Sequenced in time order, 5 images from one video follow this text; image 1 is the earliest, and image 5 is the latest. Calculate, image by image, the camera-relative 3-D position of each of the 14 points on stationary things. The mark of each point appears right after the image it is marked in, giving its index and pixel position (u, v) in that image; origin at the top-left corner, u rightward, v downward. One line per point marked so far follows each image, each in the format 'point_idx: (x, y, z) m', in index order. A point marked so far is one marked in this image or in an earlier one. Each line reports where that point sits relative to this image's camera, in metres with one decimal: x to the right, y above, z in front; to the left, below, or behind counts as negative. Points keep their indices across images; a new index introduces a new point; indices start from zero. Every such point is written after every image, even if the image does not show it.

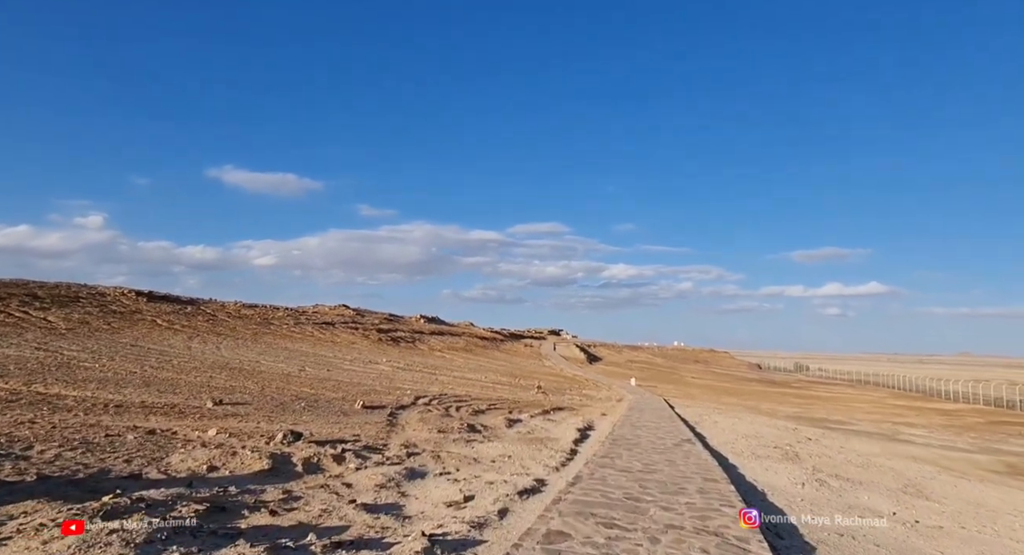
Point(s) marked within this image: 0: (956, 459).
0: (+13.8, -5.7, +18.3) m
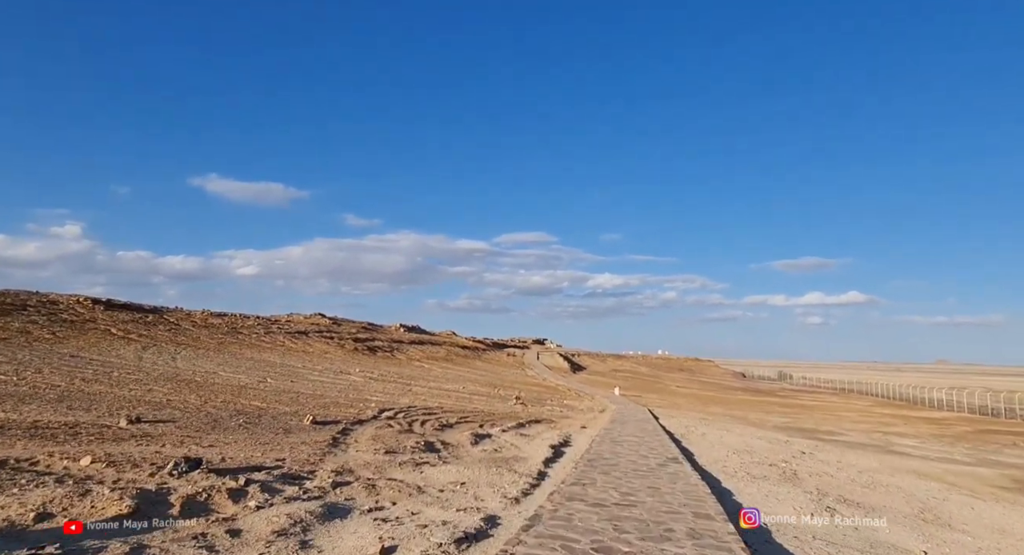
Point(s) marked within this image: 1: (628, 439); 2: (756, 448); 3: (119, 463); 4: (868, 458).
0: (+12.9, -5.7, +17.0) m
1: (+2.8, -3.9, +14.2) m
2: (+6.4, -4.6, +15.6) m
3: (-4.6, -2.2, +6.9) m
4: (+11.3, -5.7, +18.7) m
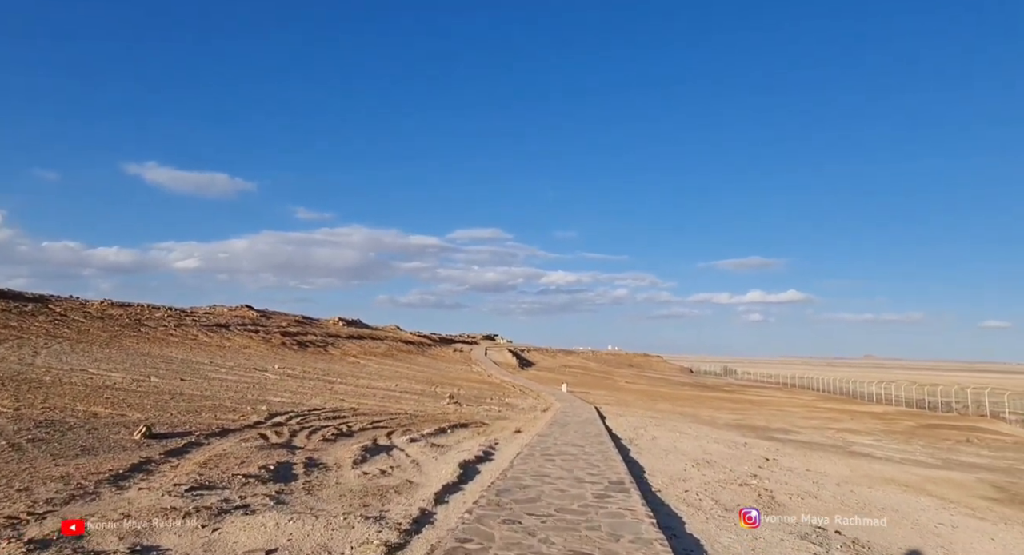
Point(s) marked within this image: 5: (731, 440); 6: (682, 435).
0: (+10.8, -5.2, +15.0) m
1: (+1.0, -3.3, +11.3) m
2: (+4.5, -4.0, +13.0) m
3: (-5.7, -1.6, +3.4) m
4: (+9.1, -5.2, +16.5) m
5: (+7.3, -5.4, +19.6) m
6: (+5.4, -5.0, +18.5) m
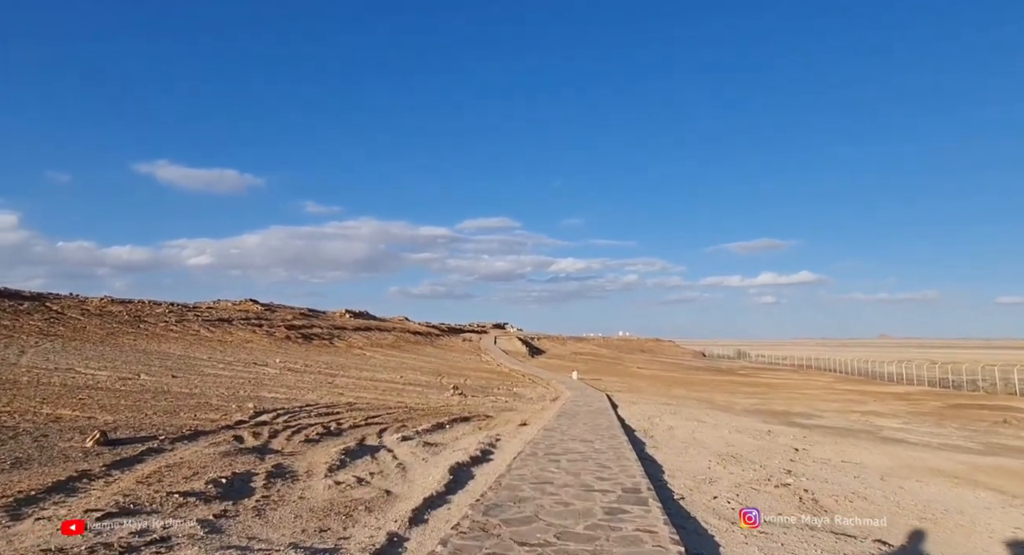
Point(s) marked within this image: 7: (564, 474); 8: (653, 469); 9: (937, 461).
0: (+10.9, -4.5, +13.5) m
1: (+1.0, -2.9, +10.0) m
2: (+4.6, -3.5, +11.7) m
3: (-5.9, -1.5, +2.2) m
4: (+9.2, -4.5, +15.1) m
5: (+7.5, -4.7, +18.2) m
6: (+5.5, -4.3, +17.2) m
7: (+0.7, -2.6, +7.7) m
8: (+2.1, -2.9, +8.9) m
9: (+10.5, -4.6, +14.6) m
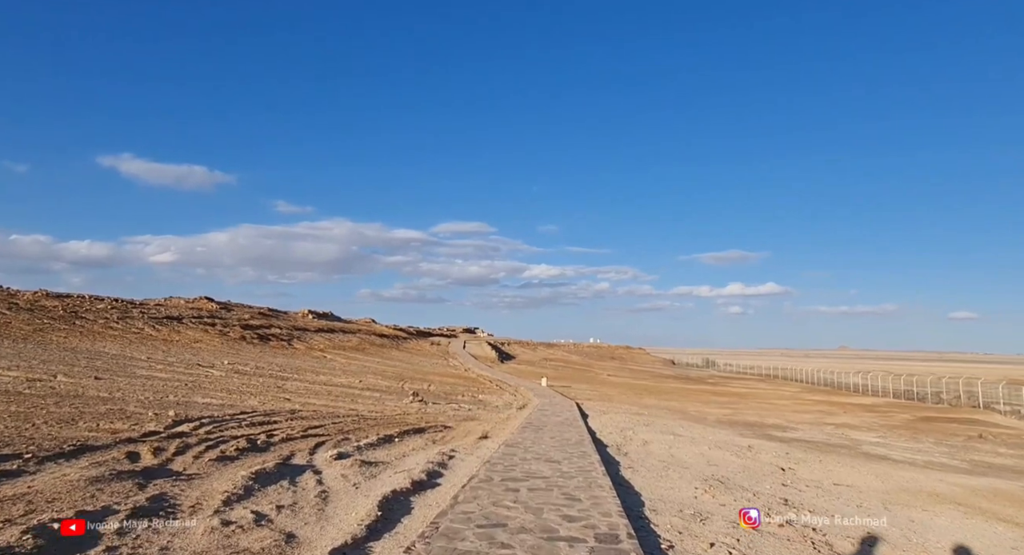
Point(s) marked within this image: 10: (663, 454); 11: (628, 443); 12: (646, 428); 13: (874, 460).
0: (+10.0, -4.6, +12.4) m
1: (+0.4, -2.8, +8.4) m
2: (+3.8, -3.5, +10.2) m
3: (-6.2, -1.1, +0.3) m
4: (+8.2, -4.6, +13.9) m
5: (+6.3, -4.8, +16.9) m
6: (+4.5, -4.3, +15.8) m
7: (+0.1, -2.4, +6.1) m
8: (+1.5, -2.8, +7.3) m
9: (+9.6, -4.7, +13.4) m
10: (+3.2, -3.7, +12.3) m
11: (+2.7, -3.8, +13.5) m
12: (+4.0, -4.5, +17.6) m
13: (+10.6, -5.4, +17.2) m
